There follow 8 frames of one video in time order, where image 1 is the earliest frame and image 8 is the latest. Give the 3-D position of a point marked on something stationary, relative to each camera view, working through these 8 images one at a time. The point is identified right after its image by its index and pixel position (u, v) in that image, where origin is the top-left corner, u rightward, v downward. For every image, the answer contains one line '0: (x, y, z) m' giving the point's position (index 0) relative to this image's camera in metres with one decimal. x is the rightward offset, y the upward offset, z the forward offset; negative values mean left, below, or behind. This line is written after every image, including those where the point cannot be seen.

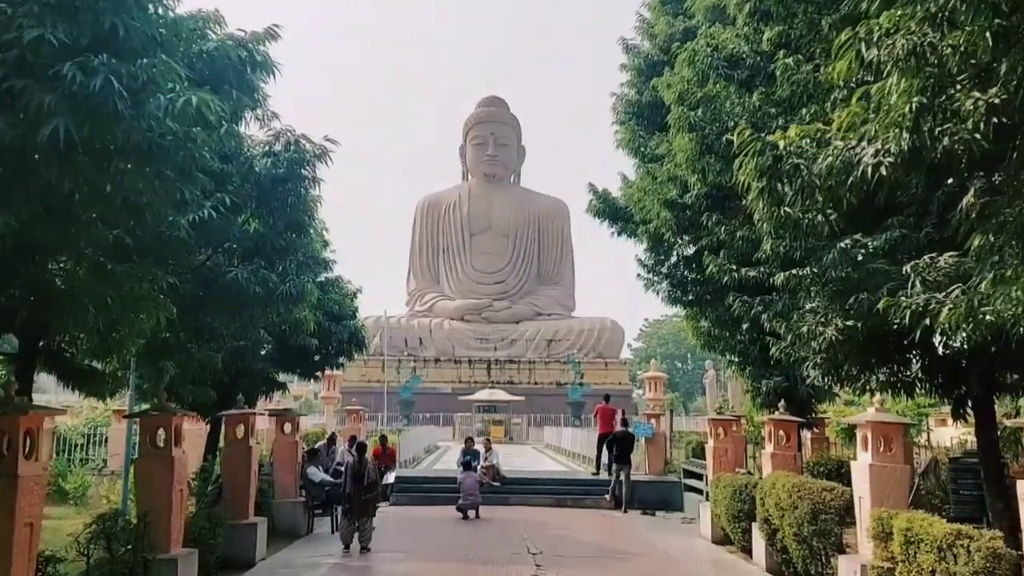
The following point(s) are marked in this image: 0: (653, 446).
0: (+2.6, -2.9, +14.4) m
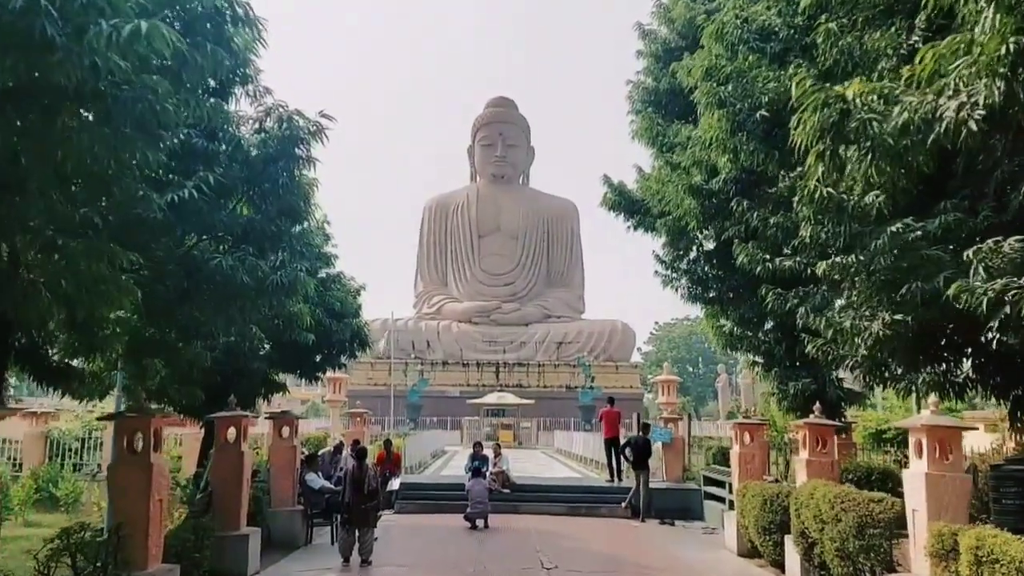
0: (+2.8, -2.9, +13.8) m
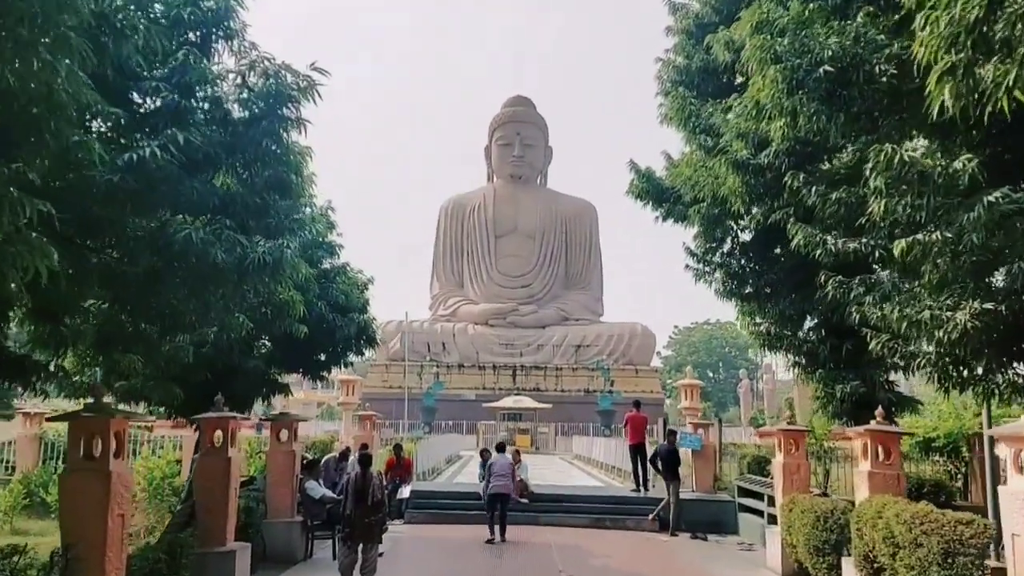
0: (+3.1, -2.8, +12.8) m
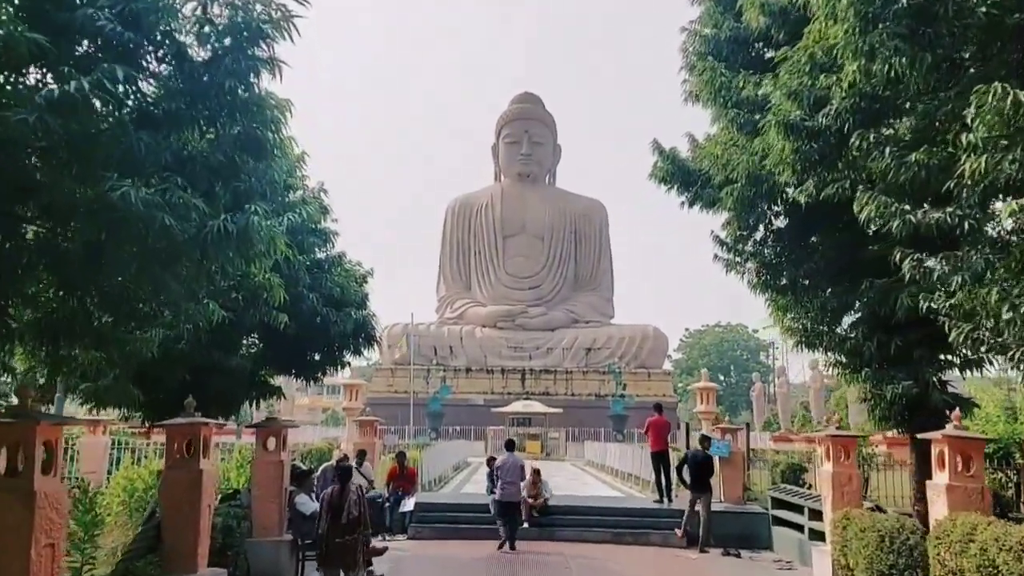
0: (+3.3, -2.7, +11.7) m
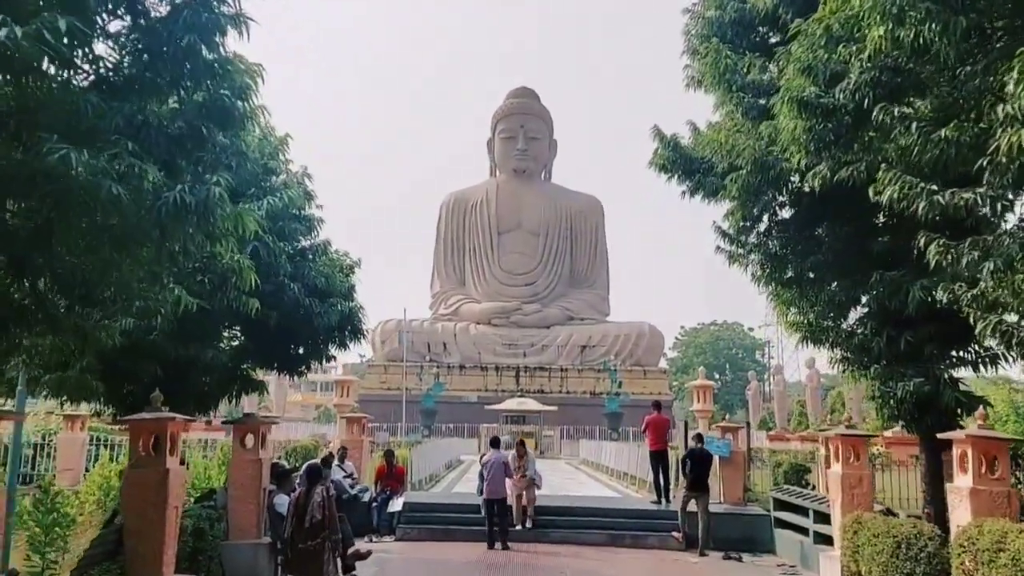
0: (+3.2, -2.6, +11.3) m
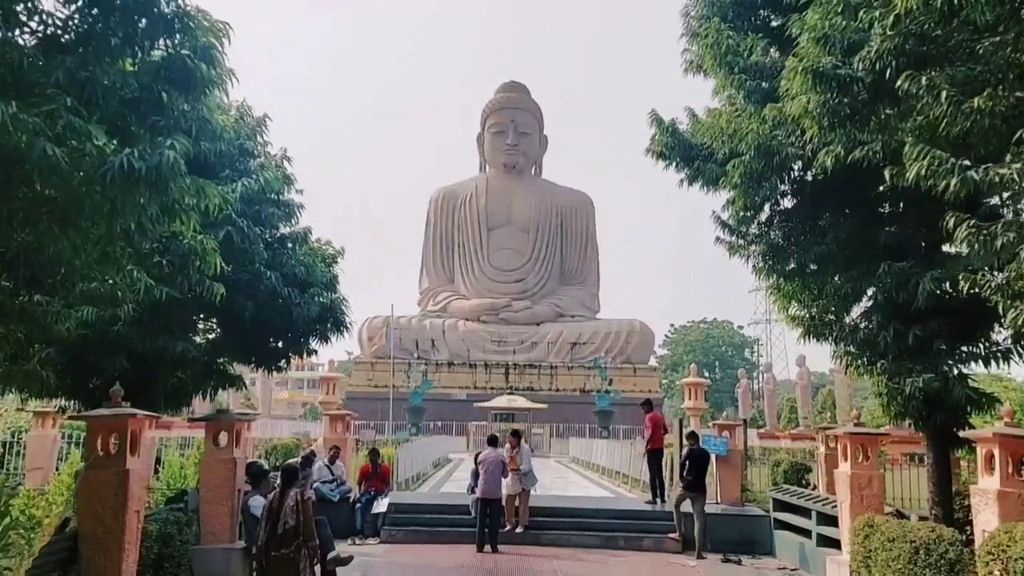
0: (+3.0, -2.5, +10.9) m
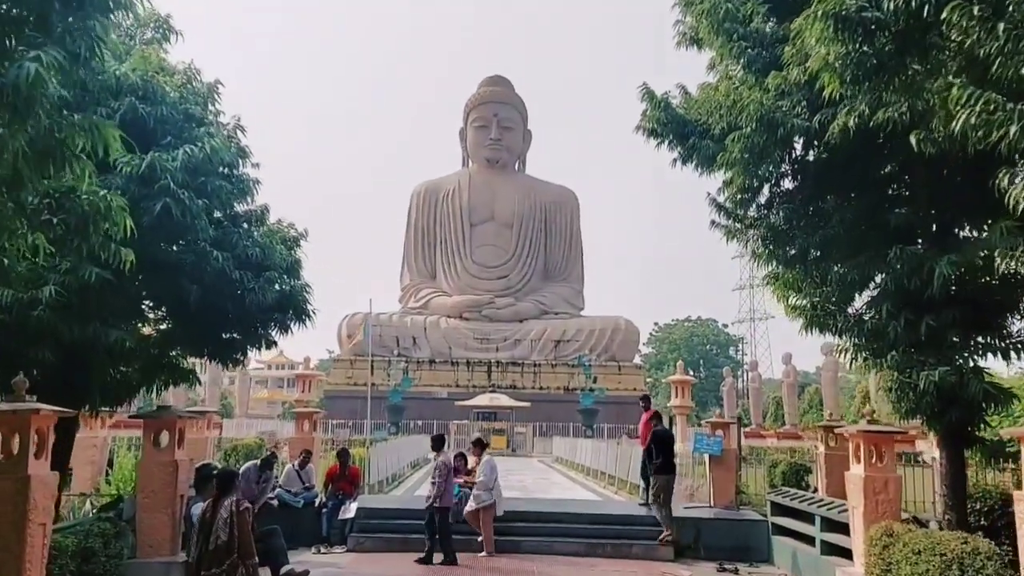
0: (+2.8, -2.4, +10.2) m
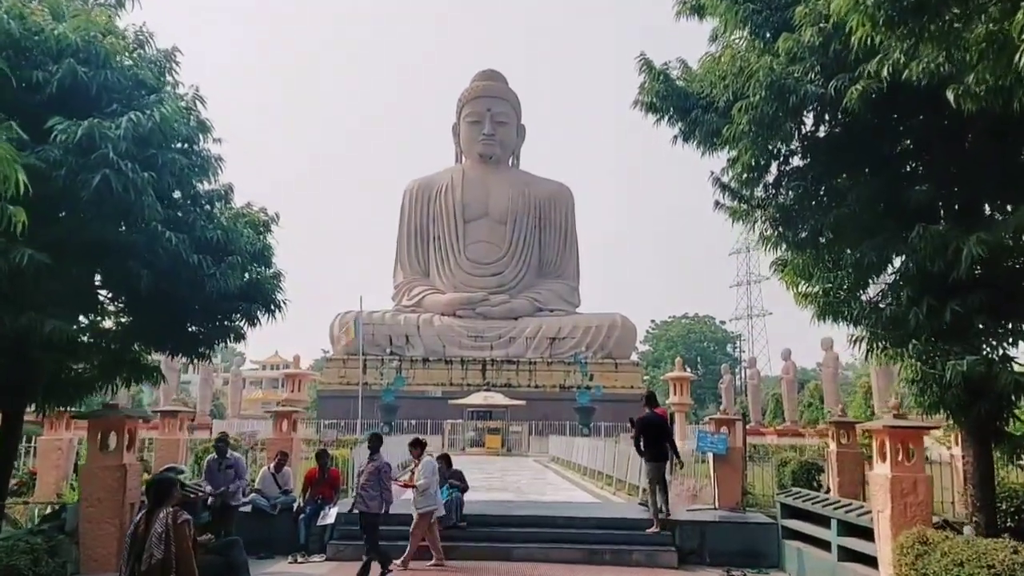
0: (+2.7, -2.2, +9.6) m
